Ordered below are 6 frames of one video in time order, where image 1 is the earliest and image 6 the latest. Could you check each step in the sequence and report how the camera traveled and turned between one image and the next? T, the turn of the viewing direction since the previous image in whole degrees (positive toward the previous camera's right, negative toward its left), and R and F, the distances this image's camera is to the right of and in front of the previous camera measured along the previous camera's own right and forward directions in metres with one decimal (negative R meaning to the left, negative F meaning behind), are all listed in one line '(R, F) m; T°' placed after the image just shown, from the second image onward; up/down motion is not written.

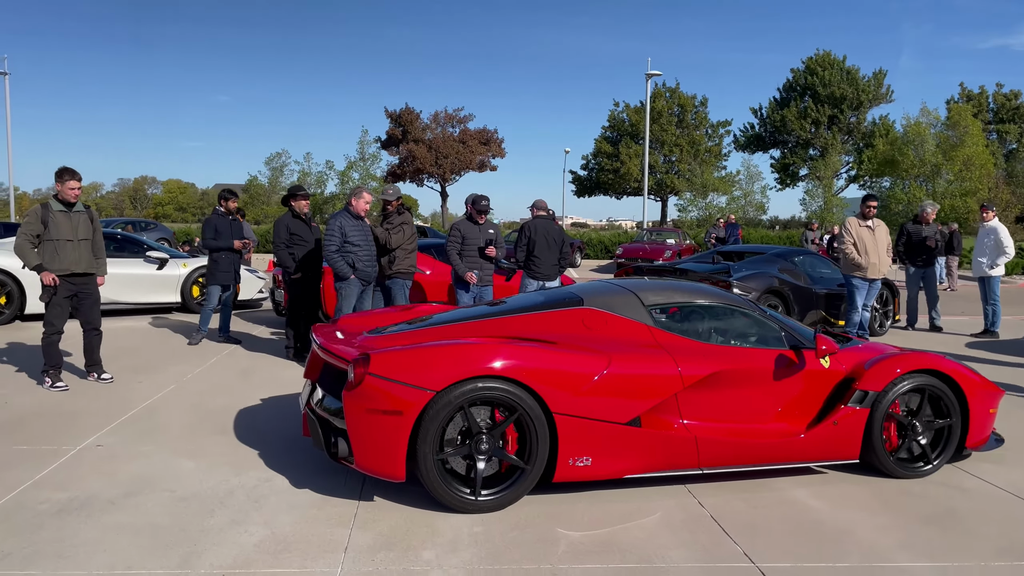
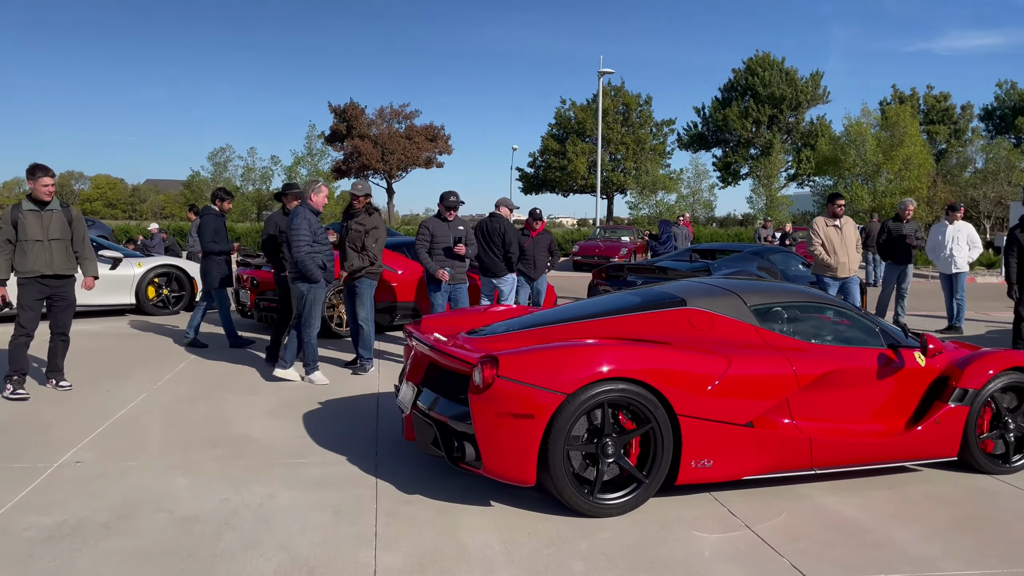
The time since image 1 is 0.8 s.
(-0.4, +0.2) m; +4°
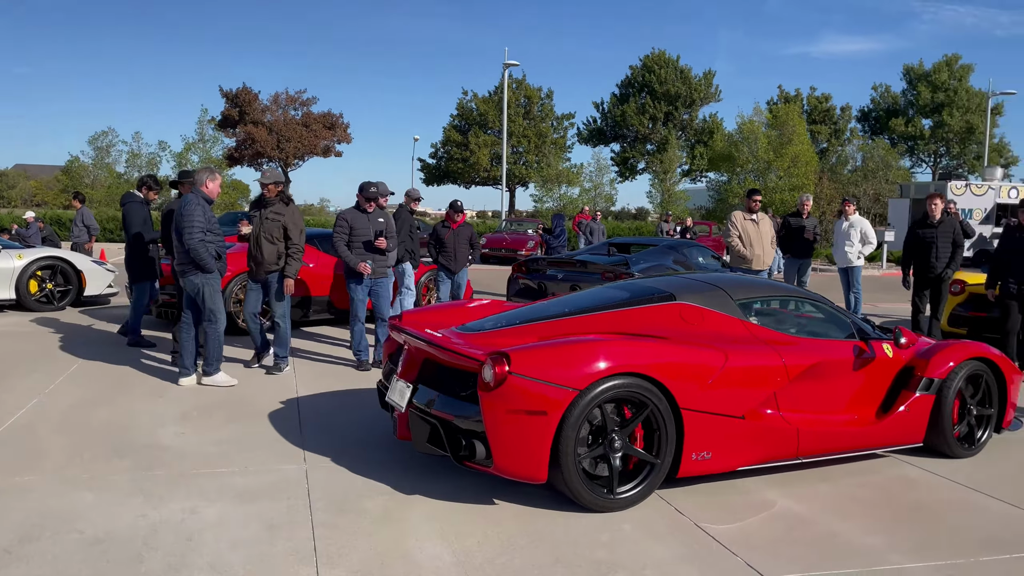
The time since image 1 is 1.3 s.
(-0.2, +0.2) m; +7°
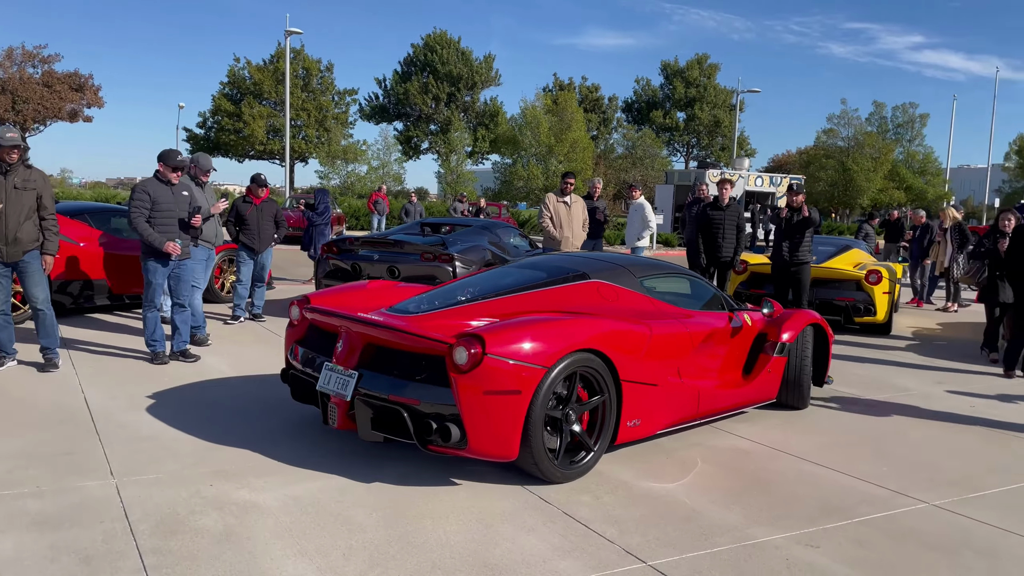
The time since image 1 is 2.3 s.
(-0.4, +0.3) m; +16°
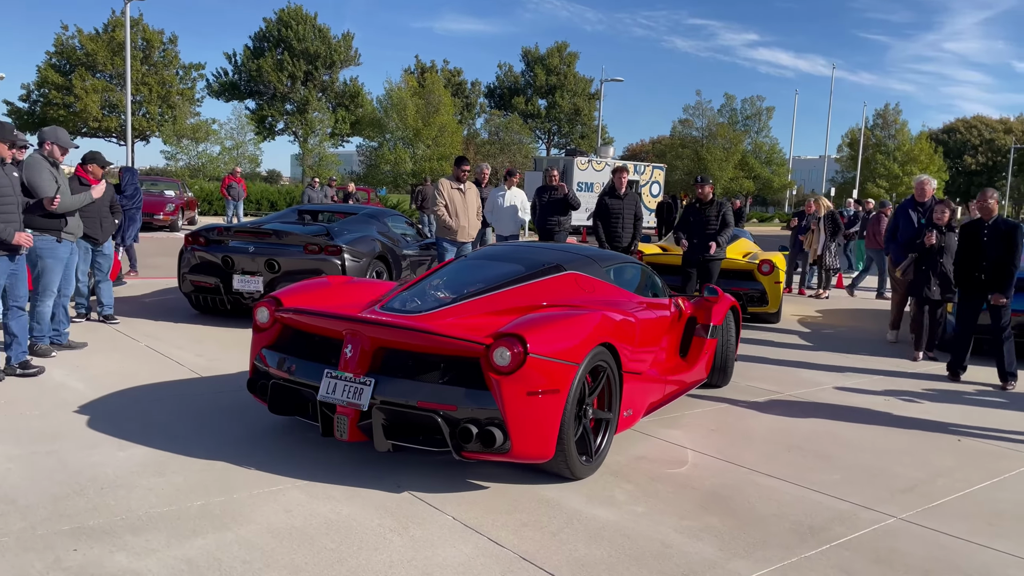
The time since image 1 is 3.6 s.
(-0.3, +0.6) m; +10°
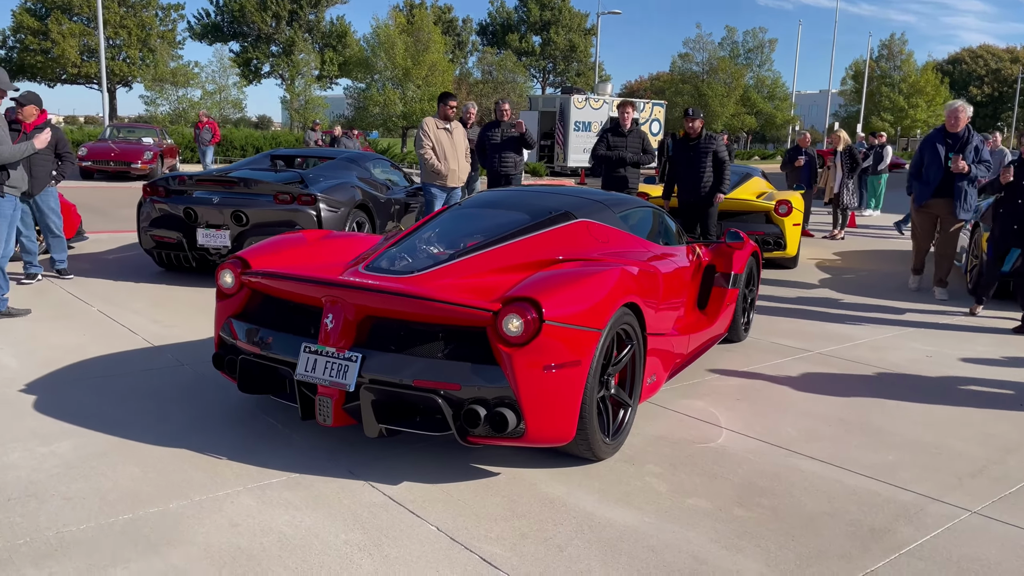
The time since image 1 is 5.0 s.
(0.0, +0.7) m; 0°
